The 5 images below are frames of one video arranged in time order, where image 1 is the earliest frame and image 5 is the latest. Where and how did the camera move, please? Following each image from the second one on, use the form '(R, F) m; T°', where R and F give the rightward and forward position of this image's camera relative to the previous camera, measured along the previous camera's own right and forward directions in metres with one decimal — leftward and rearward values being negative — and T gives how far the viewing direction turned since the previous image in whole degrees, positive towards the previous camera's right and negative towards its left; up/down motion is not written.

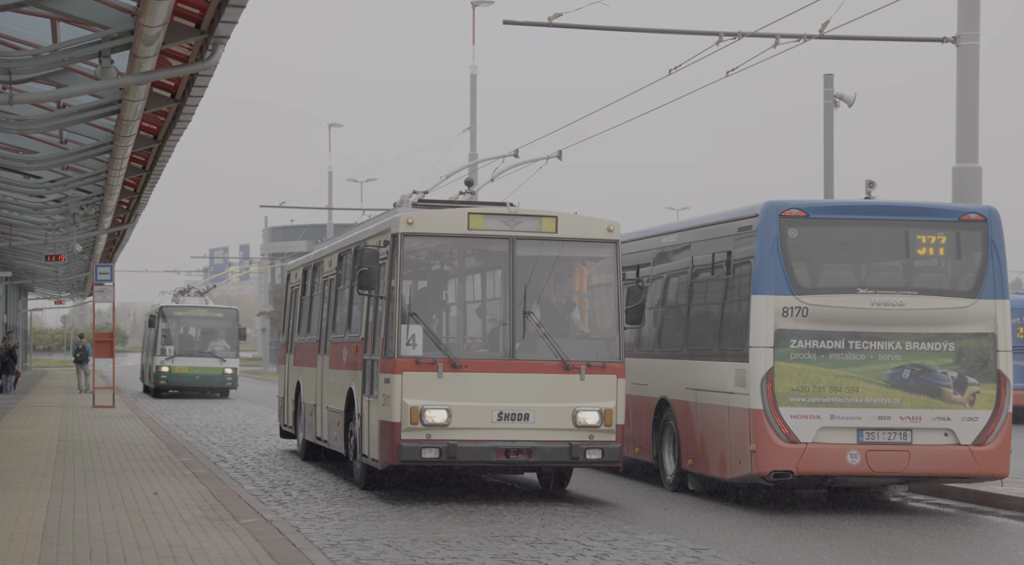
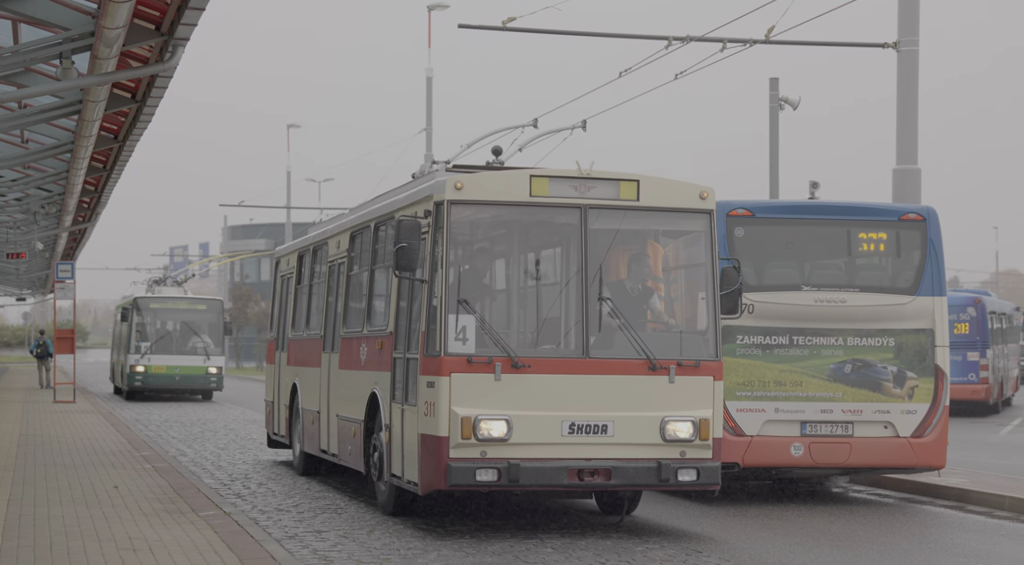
(-0.6, +1.6) m; +2°
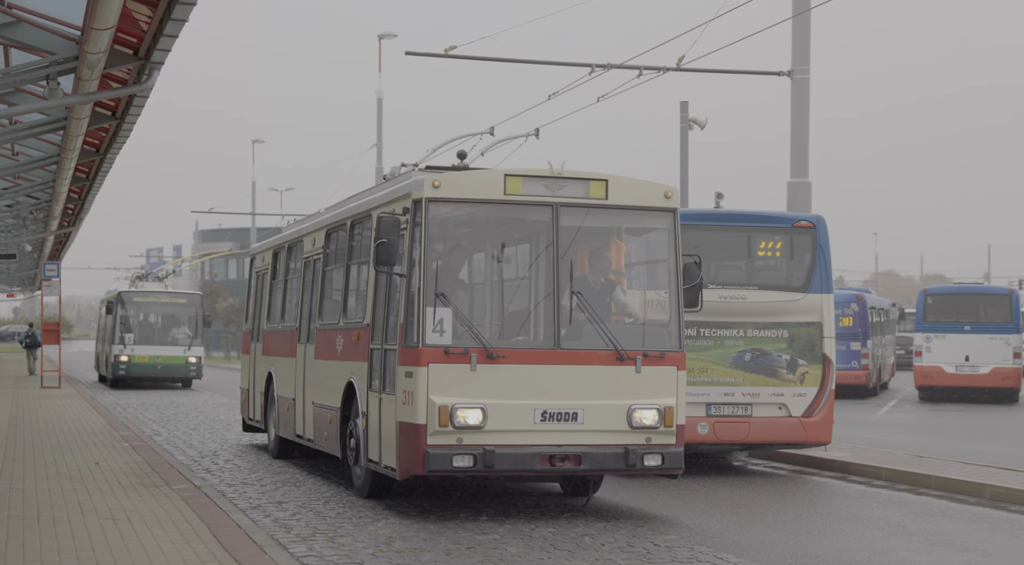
(+0.1, -0.3) m; 0°
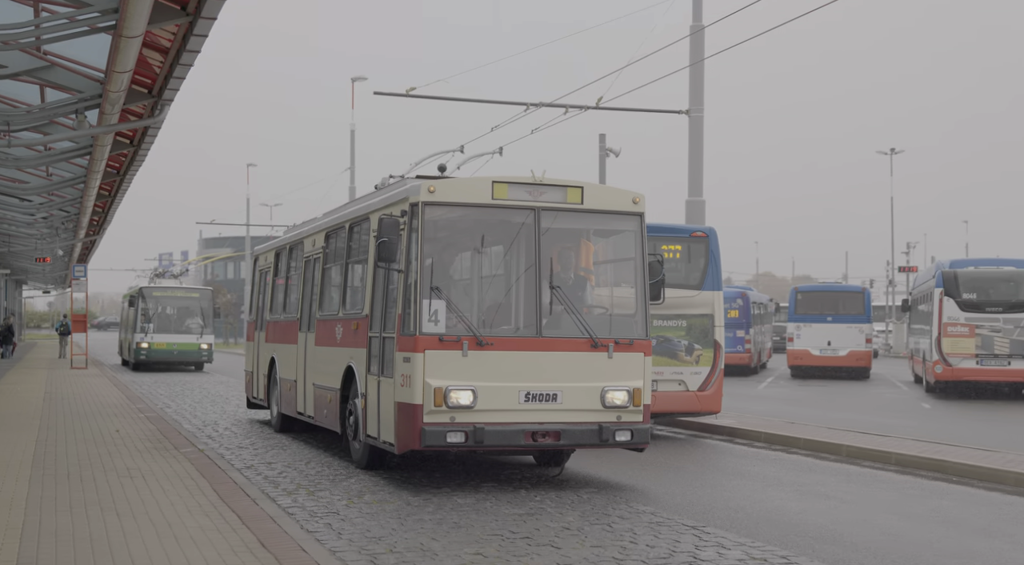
(+0.2, -0.7) m; -1°
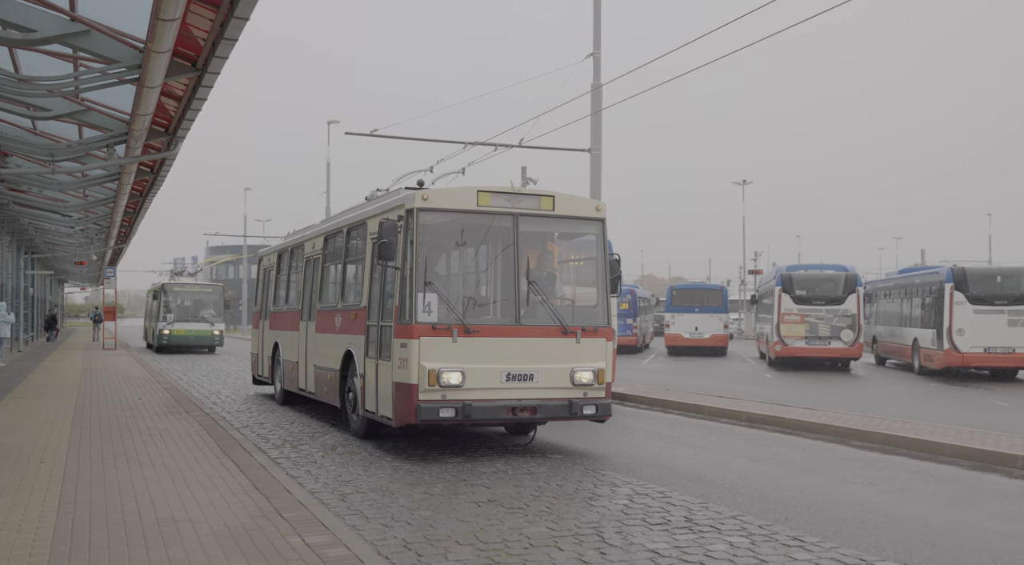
(+0.4, -1.0) m; -2°
